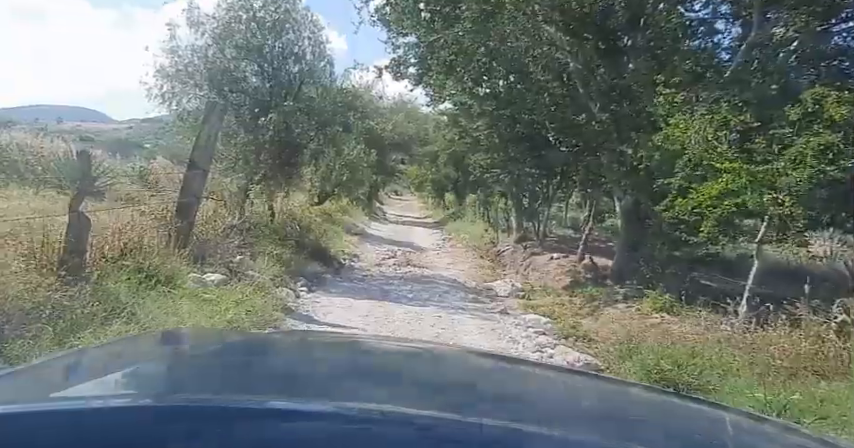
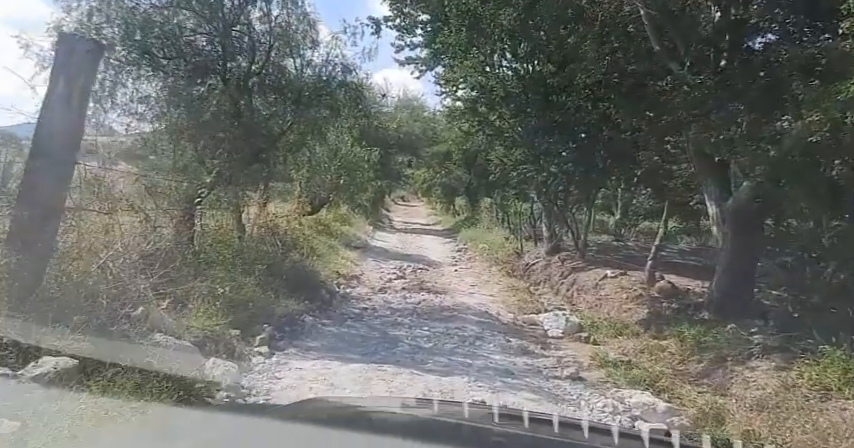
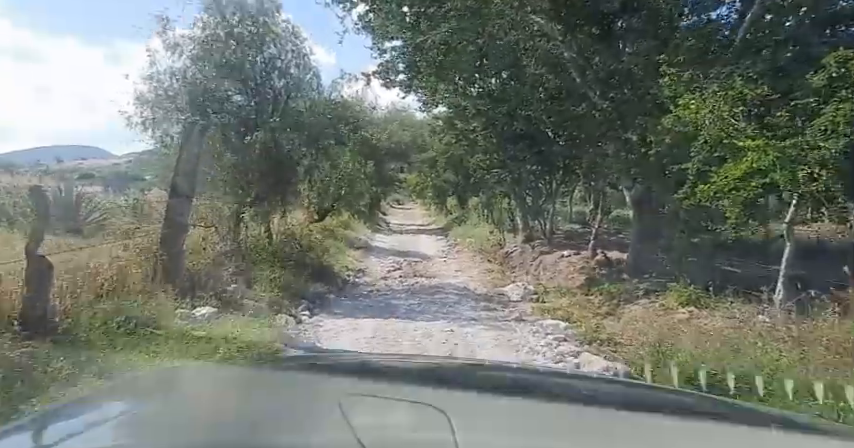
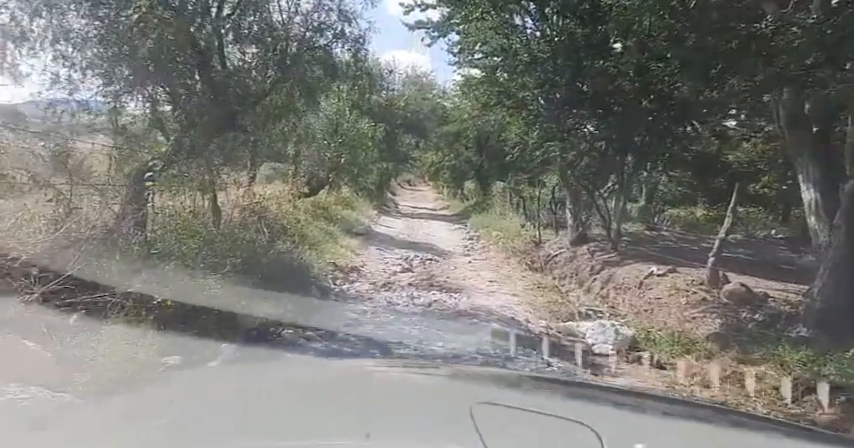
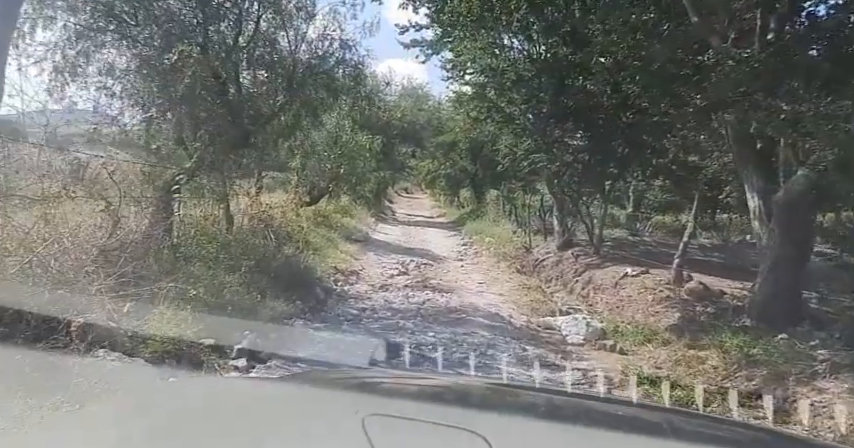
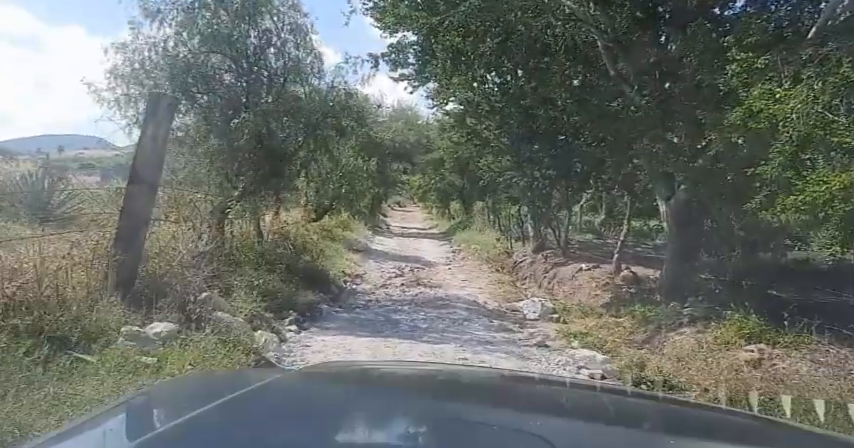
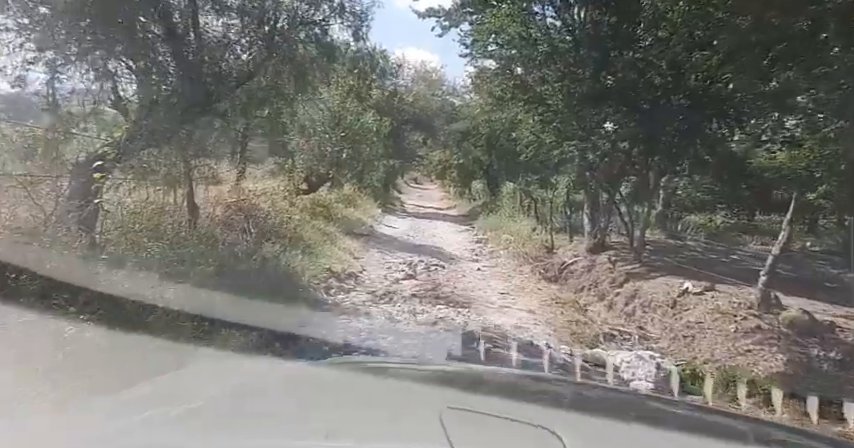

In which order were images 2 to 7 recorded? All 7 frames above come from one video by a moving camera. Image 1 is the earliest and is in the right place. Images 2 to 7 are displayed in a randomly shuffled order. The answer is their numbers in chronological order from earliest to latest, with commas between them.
3, 6, 2, 5, 4, 7
